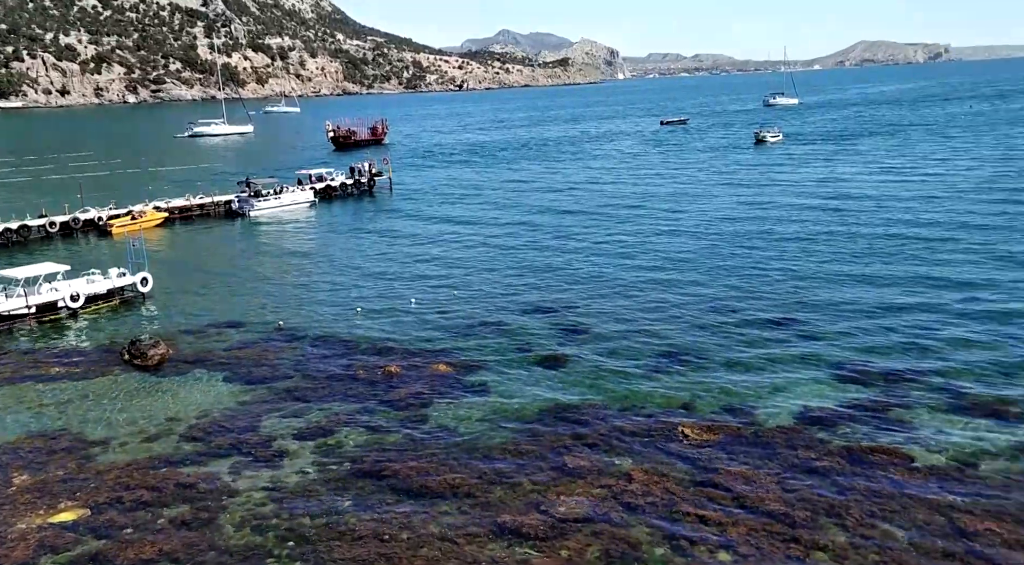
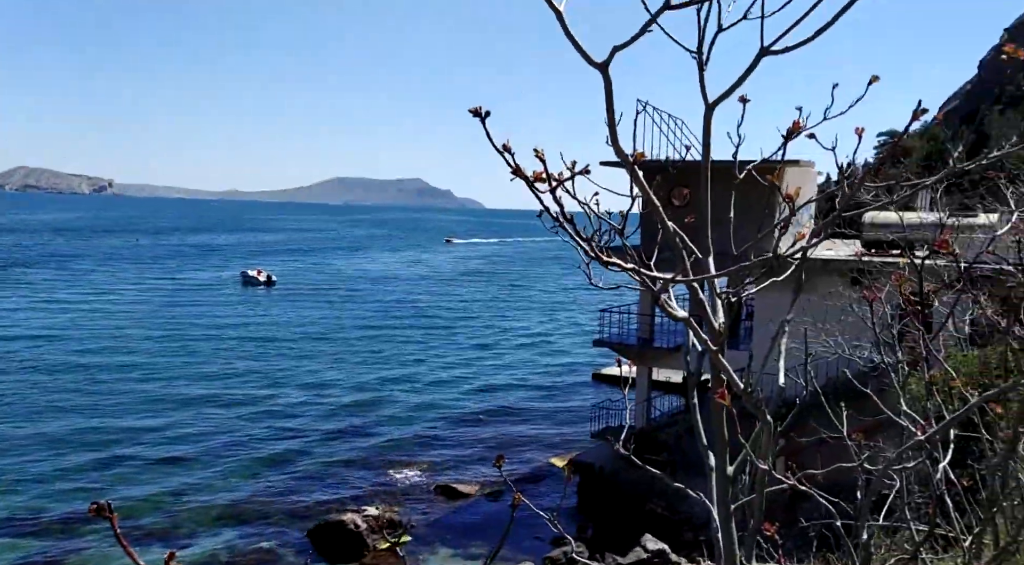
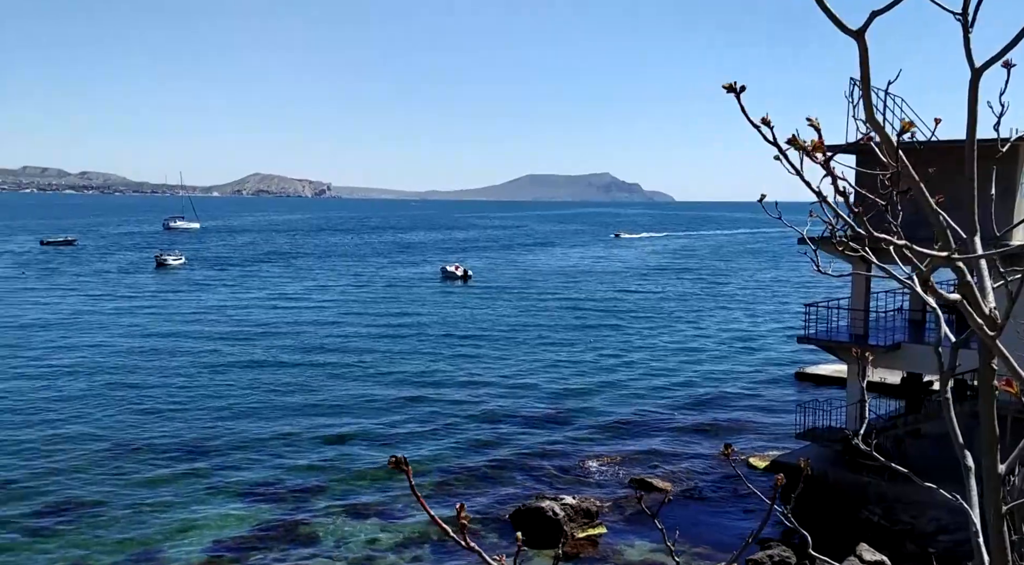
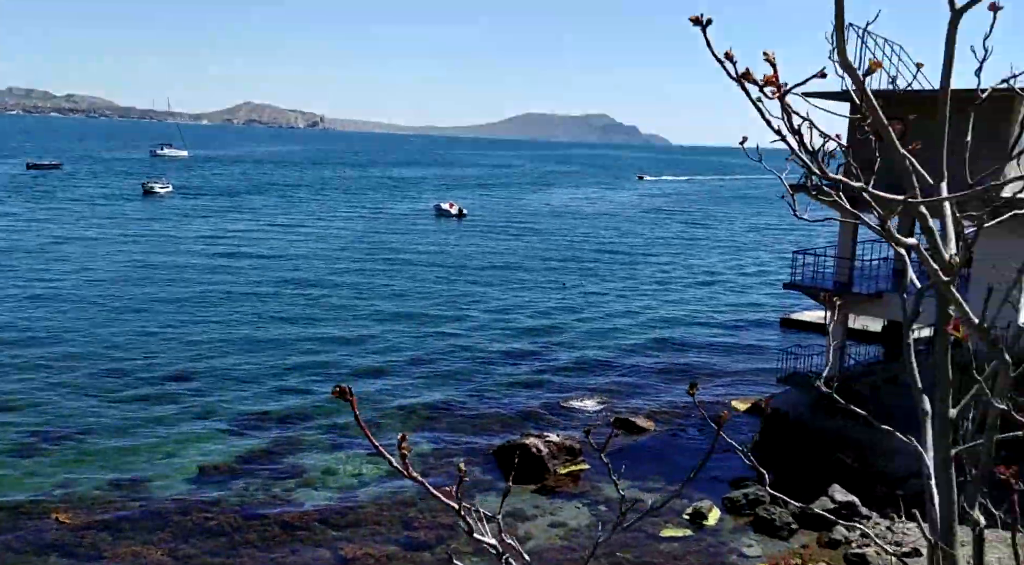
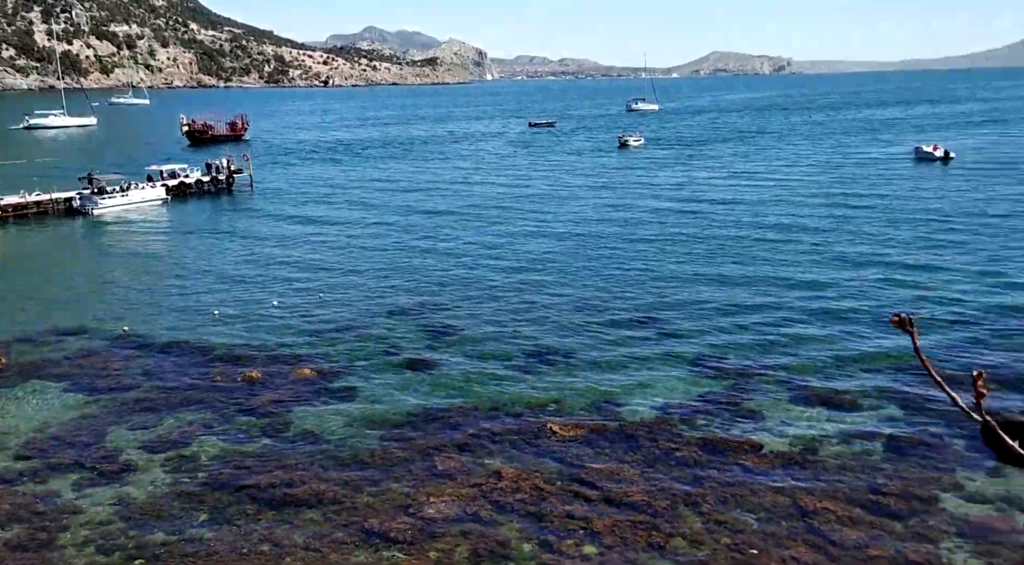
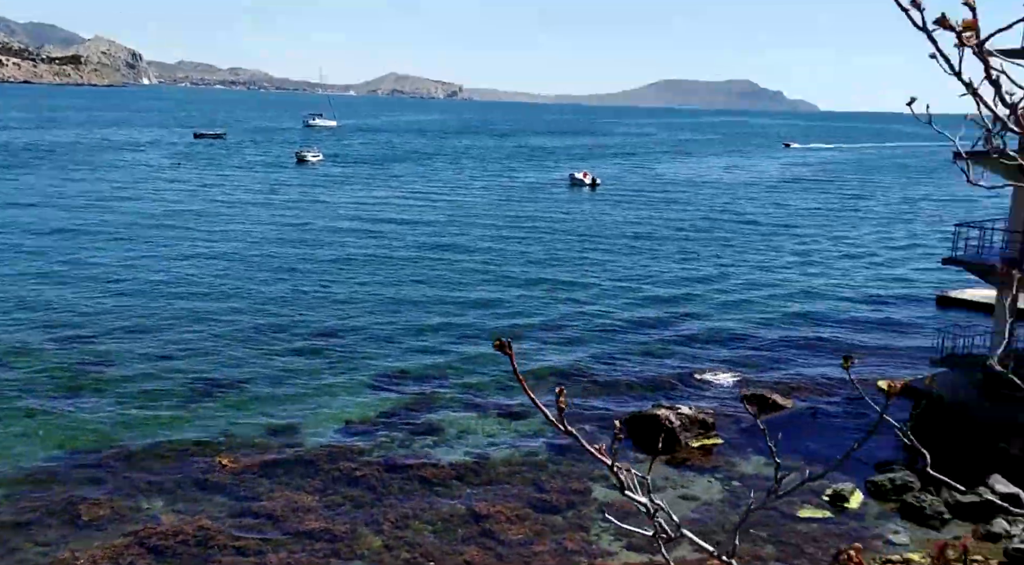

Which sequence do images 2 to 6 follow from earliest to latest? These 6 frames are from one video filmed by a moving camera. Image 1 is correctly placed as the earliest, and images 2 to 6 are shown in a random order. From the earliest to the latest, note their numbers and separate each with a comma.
5, 6, 4, 2, 3
